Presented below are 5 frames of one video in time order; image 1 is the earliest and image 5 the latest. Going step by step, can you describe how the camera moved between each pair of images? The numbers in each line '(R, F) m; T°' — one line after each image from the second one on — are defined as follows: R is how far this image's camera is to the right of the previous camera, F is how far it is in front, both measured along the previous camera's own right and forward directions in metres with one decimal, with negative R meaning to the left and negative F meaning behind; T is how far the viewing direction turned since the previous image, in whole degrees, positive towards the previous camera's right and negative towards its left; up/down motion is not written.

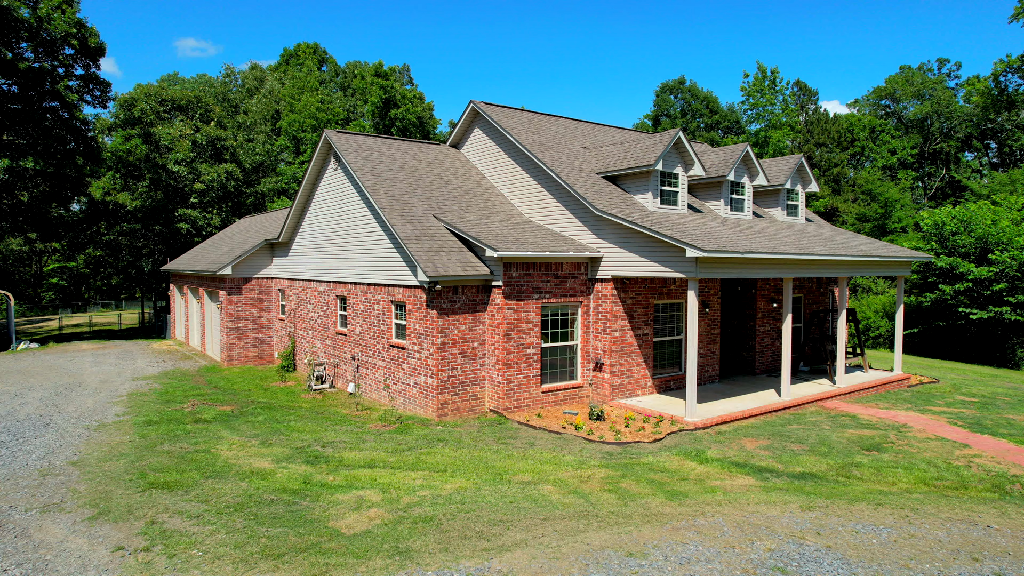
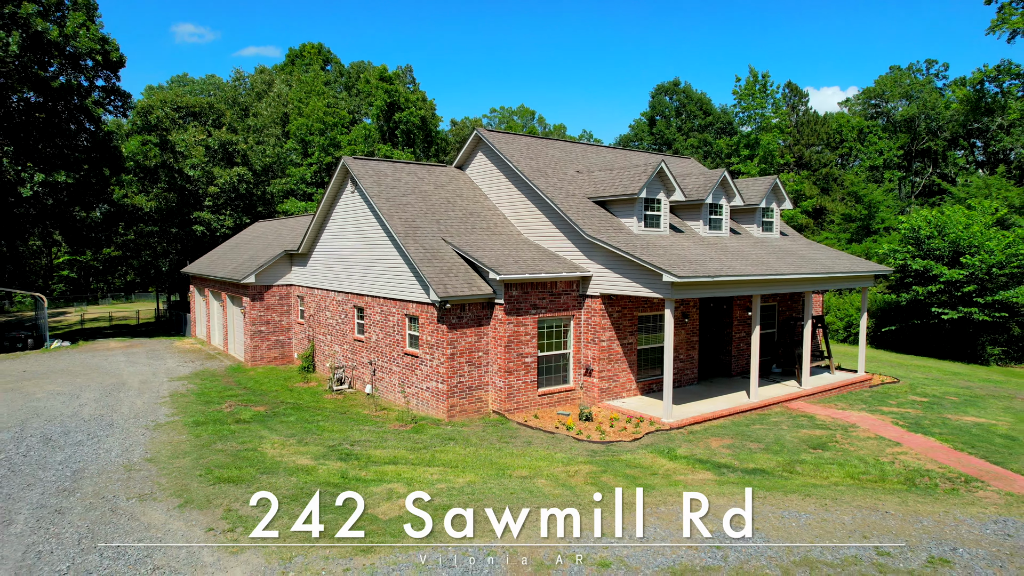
(0.0, -1.6) m; 0°
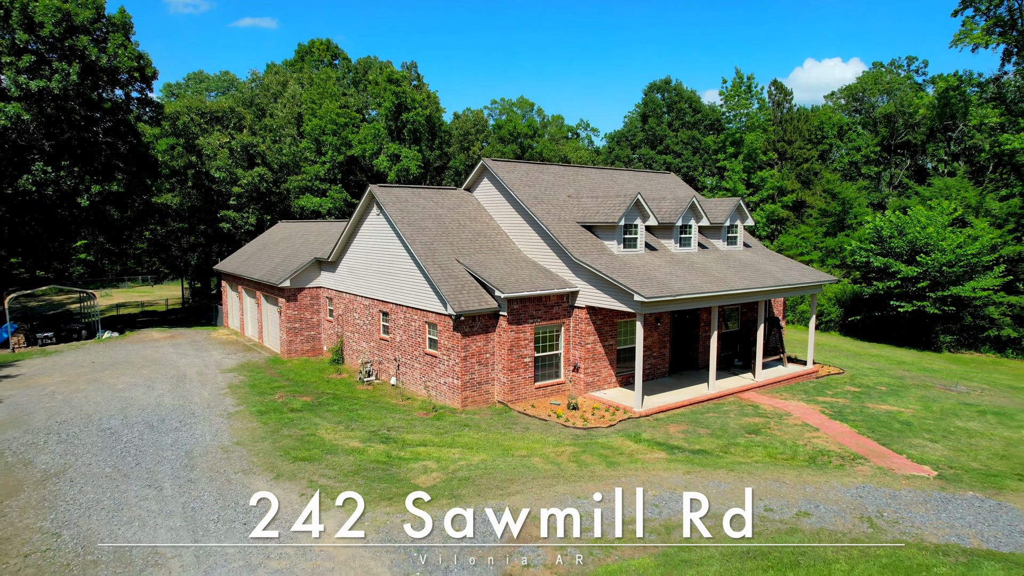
(-0.1, -3.0) m; 0°
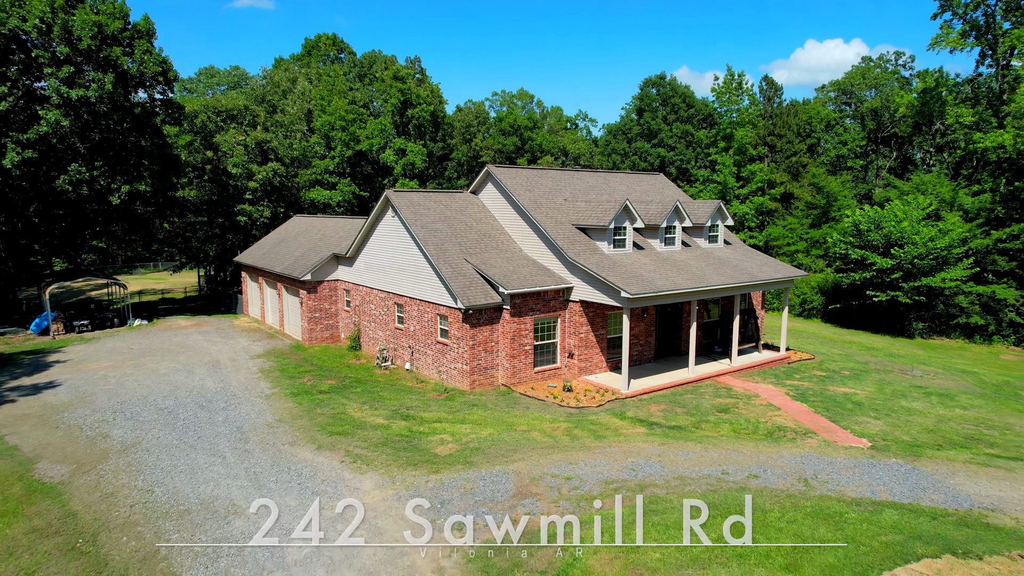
(-0.1, -2.1) m; 0°
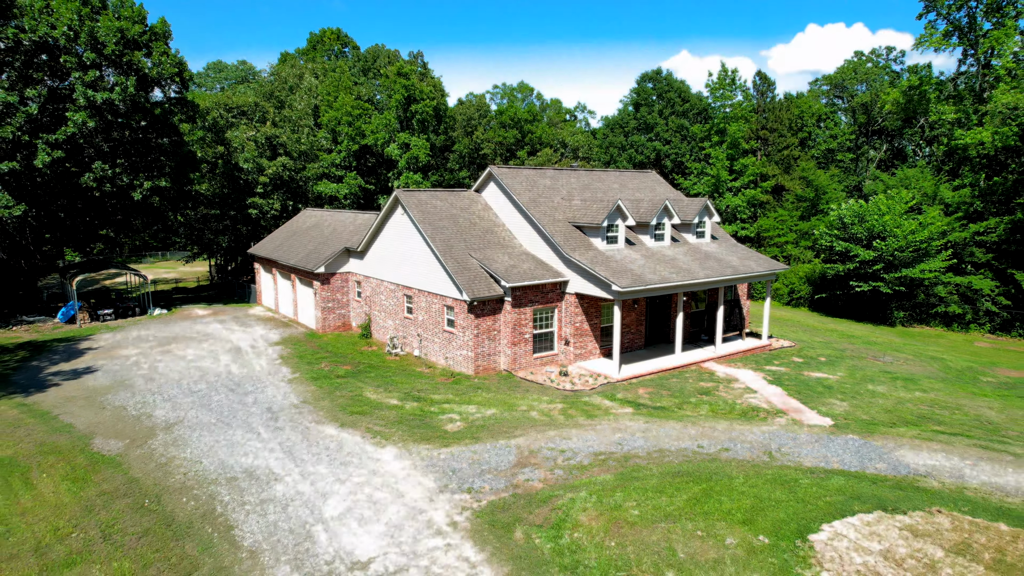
(0.0, -1.6) m; 0°
